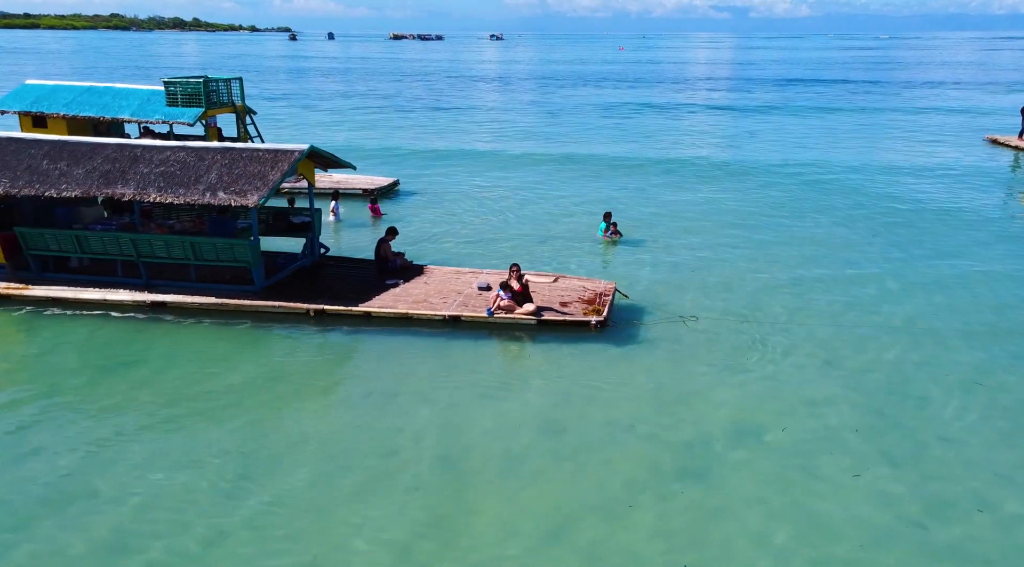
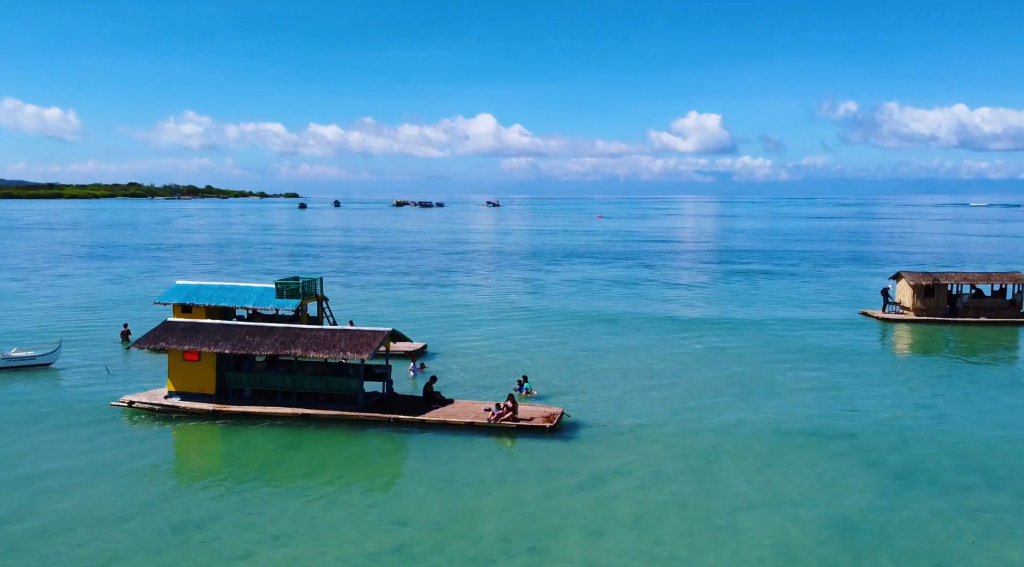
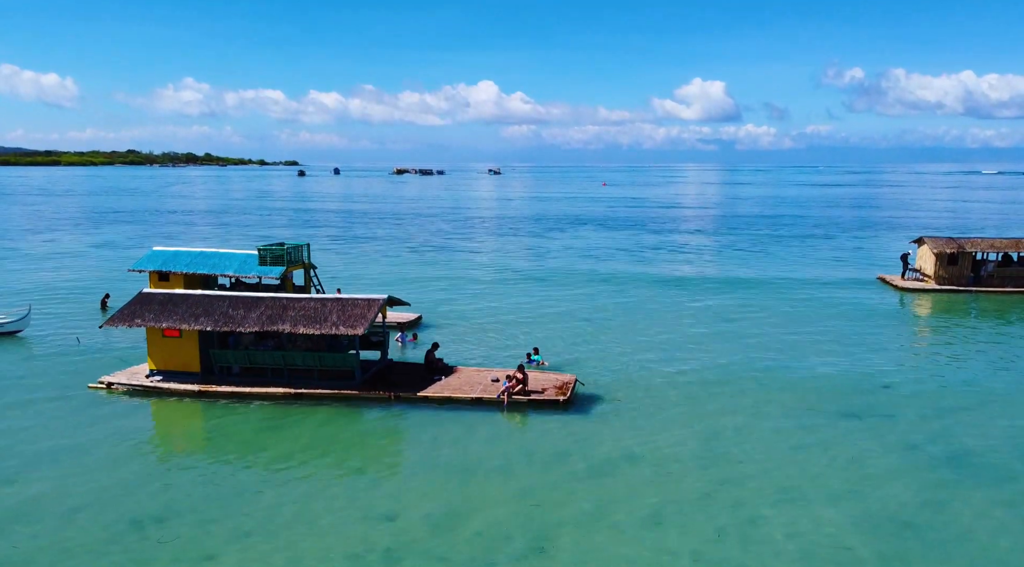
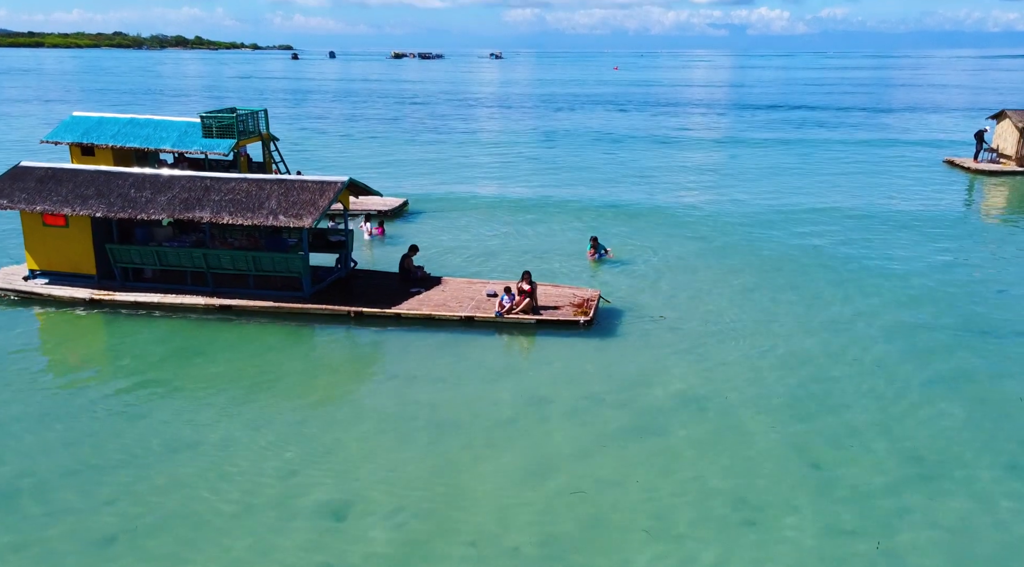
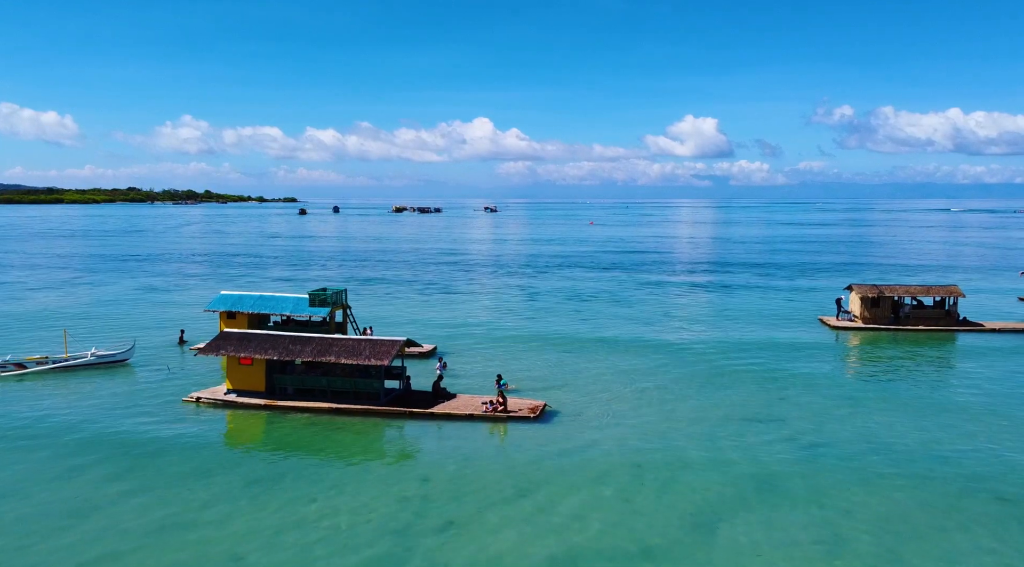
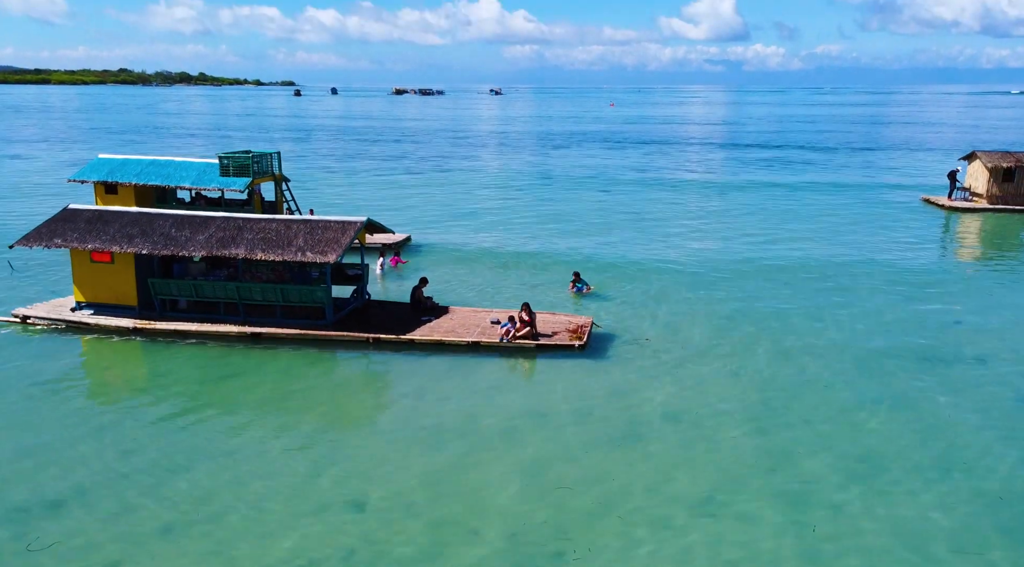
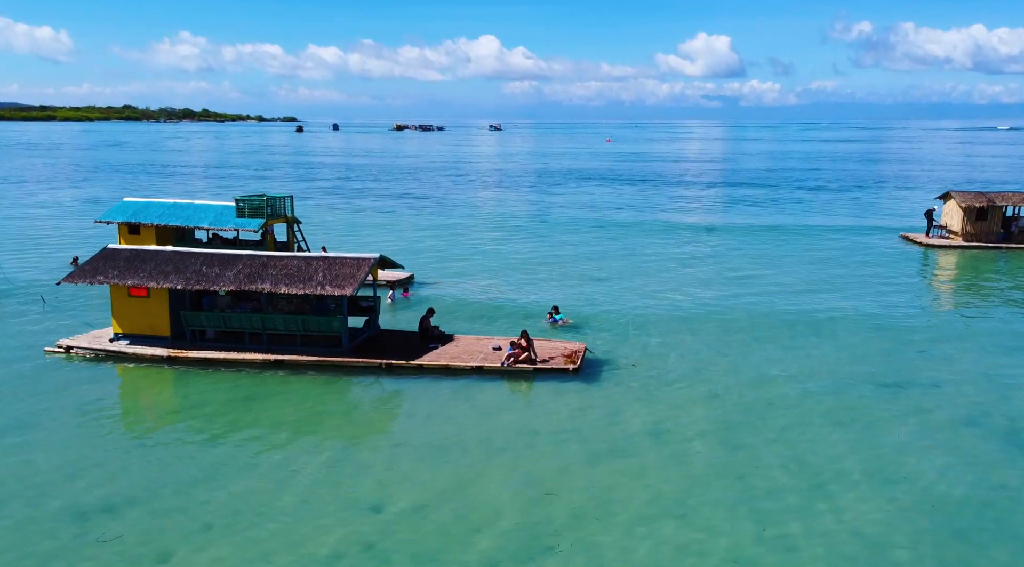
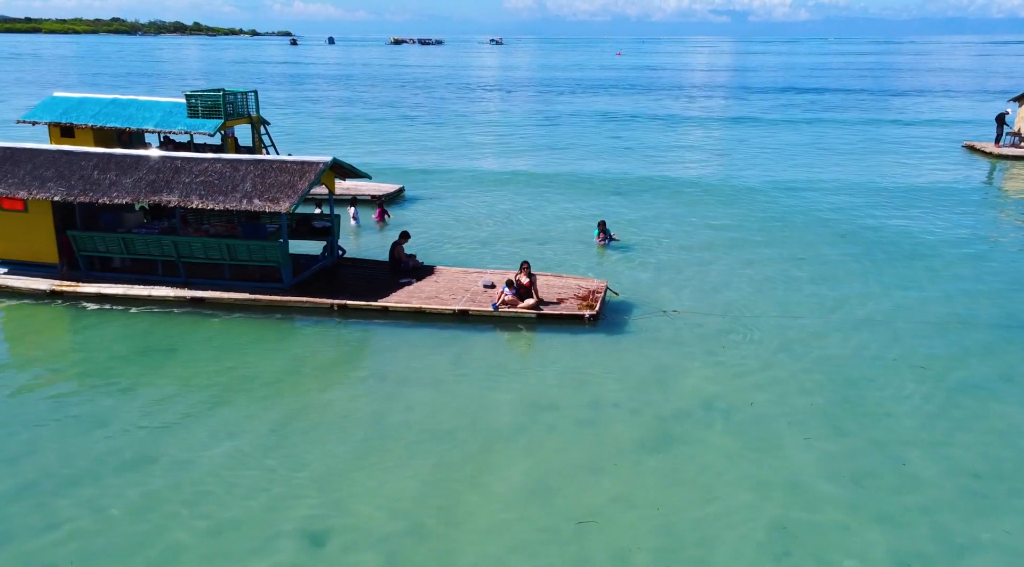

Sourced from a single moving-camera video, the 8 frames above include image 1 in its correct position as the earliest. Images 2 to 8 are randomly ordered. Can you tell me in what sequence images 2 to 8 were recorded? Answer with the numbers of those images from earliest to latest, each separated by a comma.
8, 4, 6, 7, 3, 2, 5
